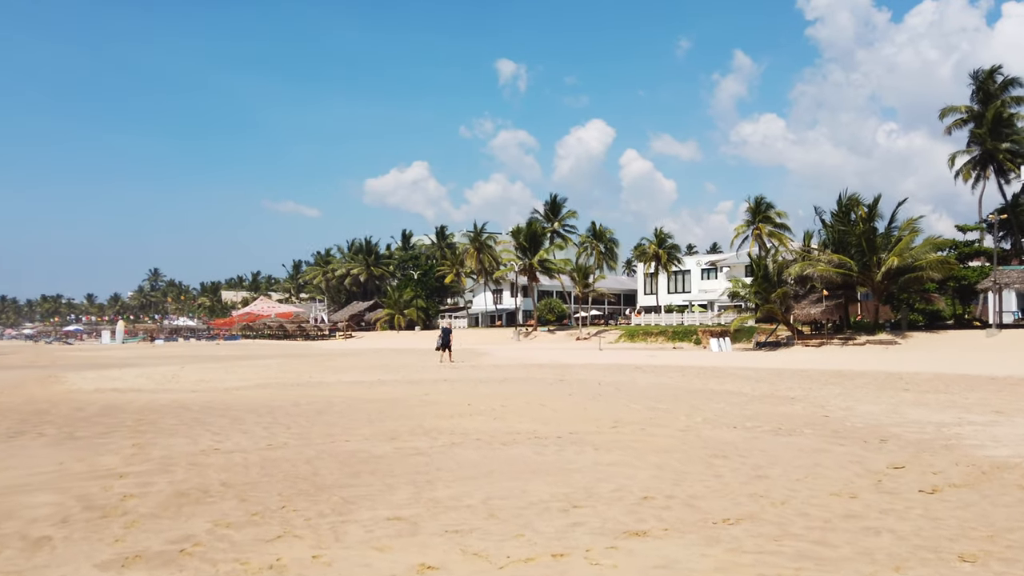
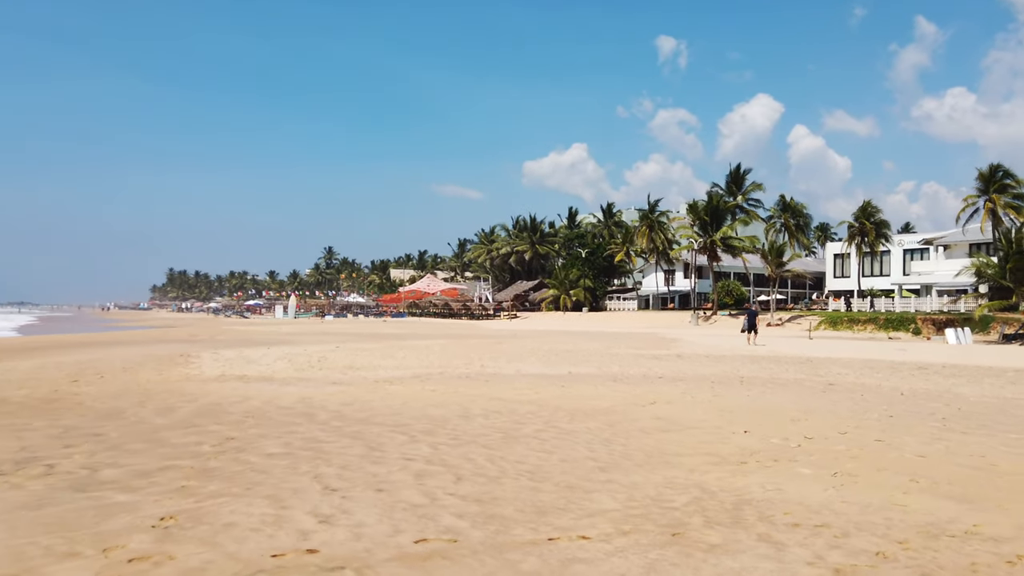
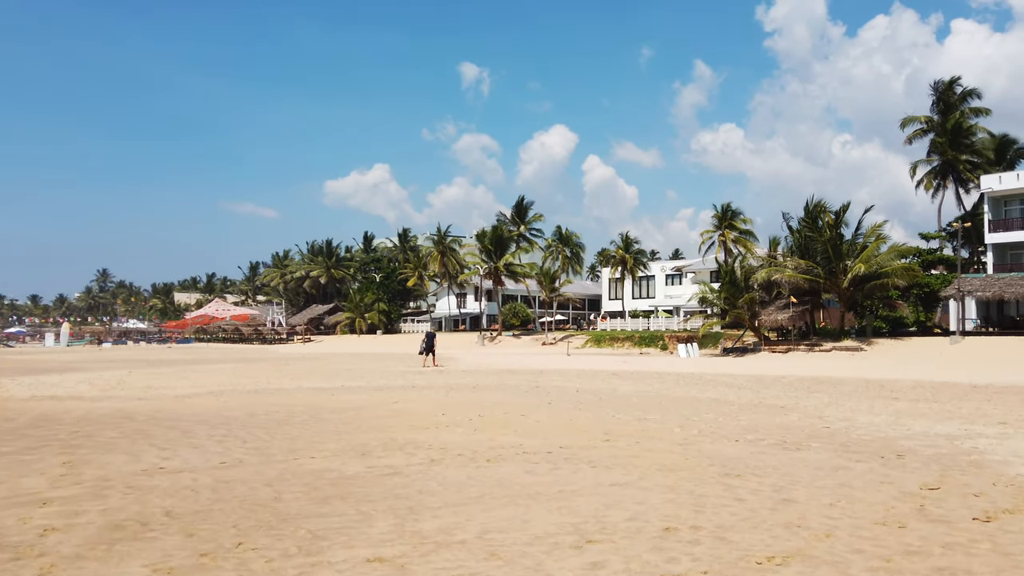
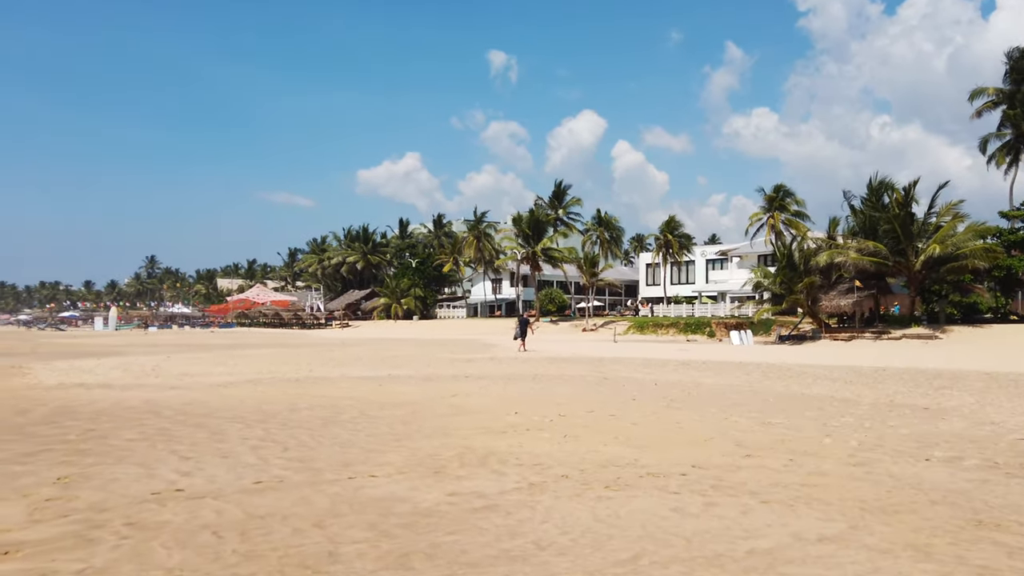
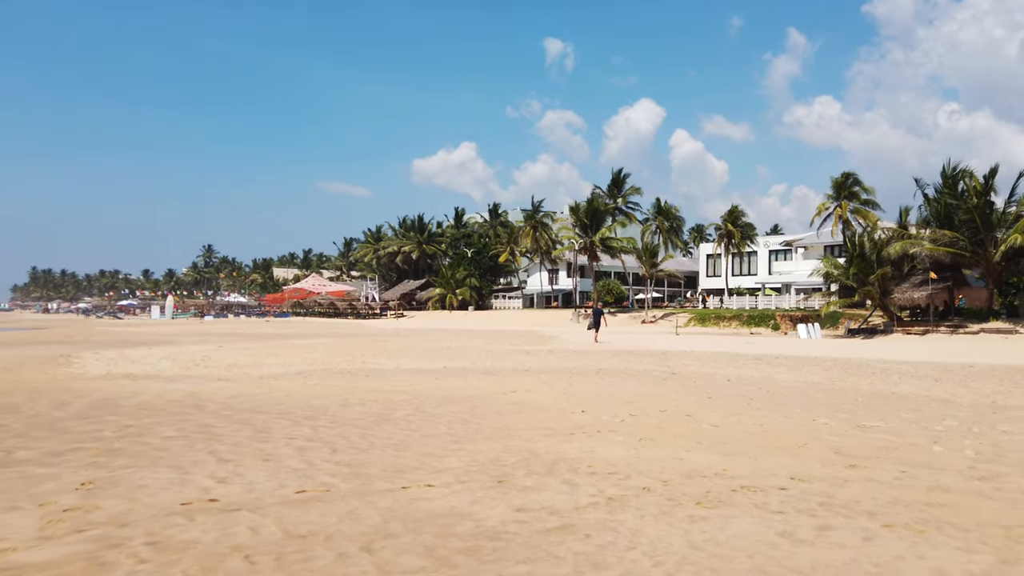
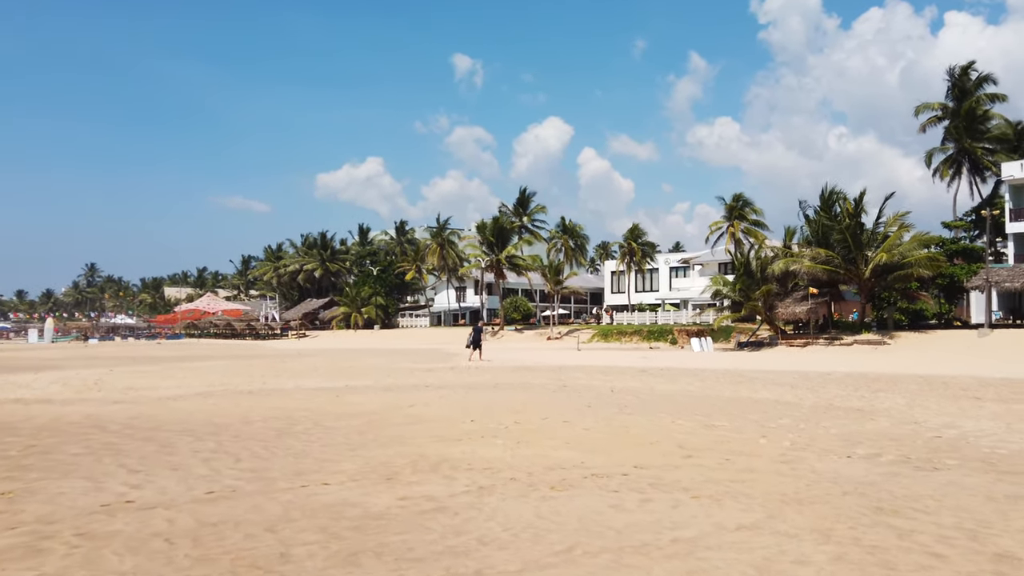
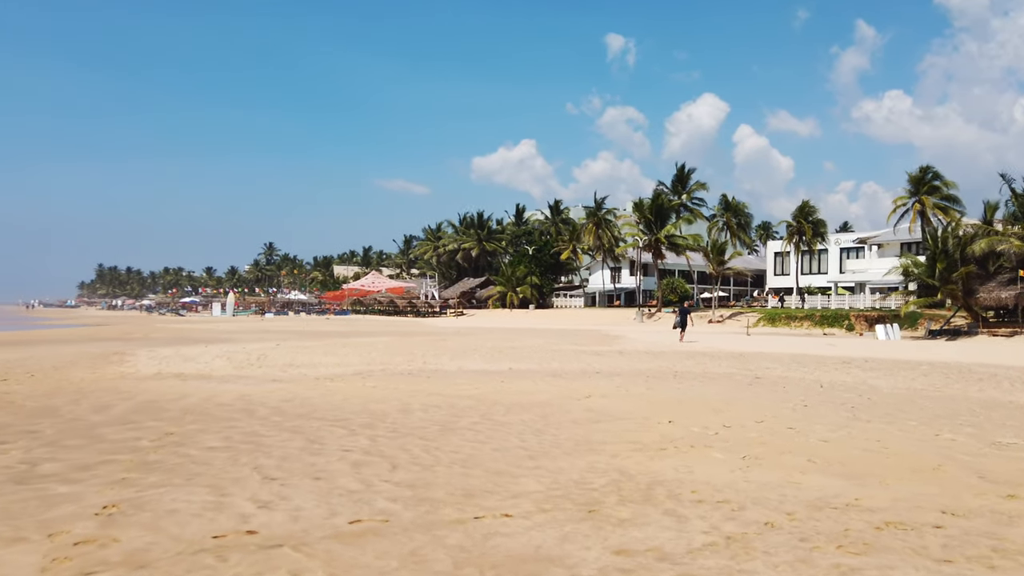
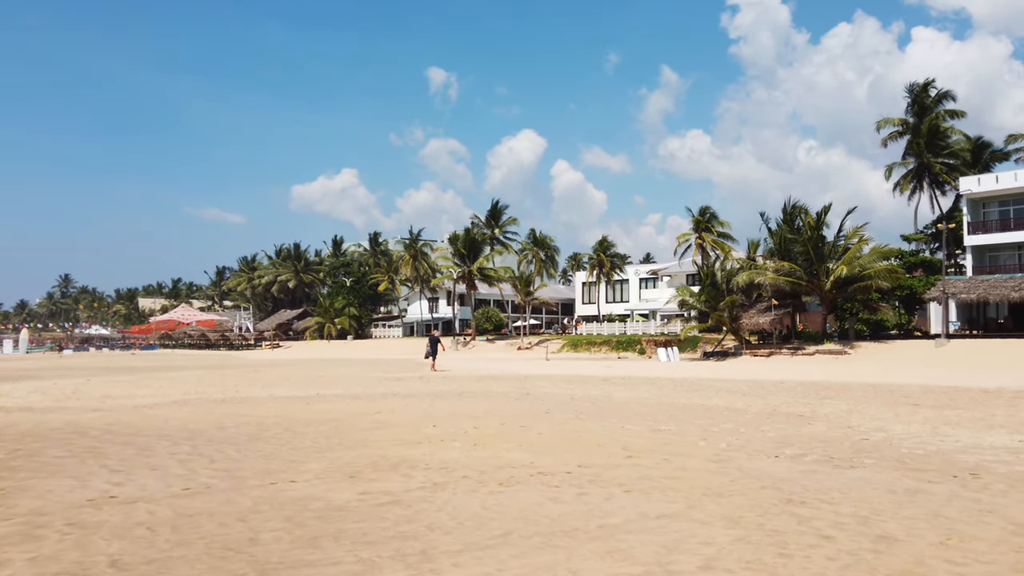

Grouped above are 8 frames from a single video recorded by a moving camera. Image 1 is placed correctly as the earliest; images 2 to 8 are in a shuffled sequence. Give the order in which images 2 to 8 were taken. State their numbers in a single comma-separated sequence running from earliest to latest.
3, 8, 6, 4, 5, 7, 2
